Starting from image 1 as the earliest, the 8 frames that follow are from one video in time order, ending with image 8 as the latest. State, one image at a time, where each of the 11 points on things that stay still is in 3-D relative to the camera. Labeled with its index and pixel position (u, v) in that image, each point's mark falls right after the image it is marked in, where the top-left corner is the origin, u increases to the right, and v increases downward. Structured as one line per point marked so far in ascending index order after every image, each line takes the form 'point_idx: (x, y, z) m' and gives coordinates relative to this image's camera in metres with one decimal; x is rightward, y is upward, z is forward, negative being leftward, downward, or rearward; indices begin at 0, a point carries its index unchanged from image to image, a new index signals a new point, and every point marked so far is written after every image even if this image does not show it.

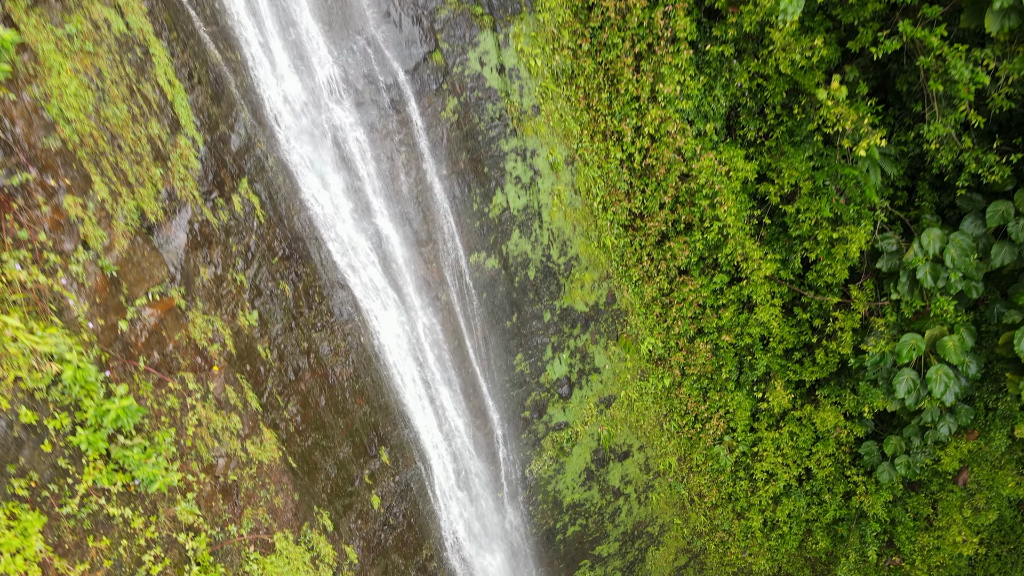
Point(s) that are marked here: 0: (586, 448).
0: (+1.3, -2.9, +9.7) m
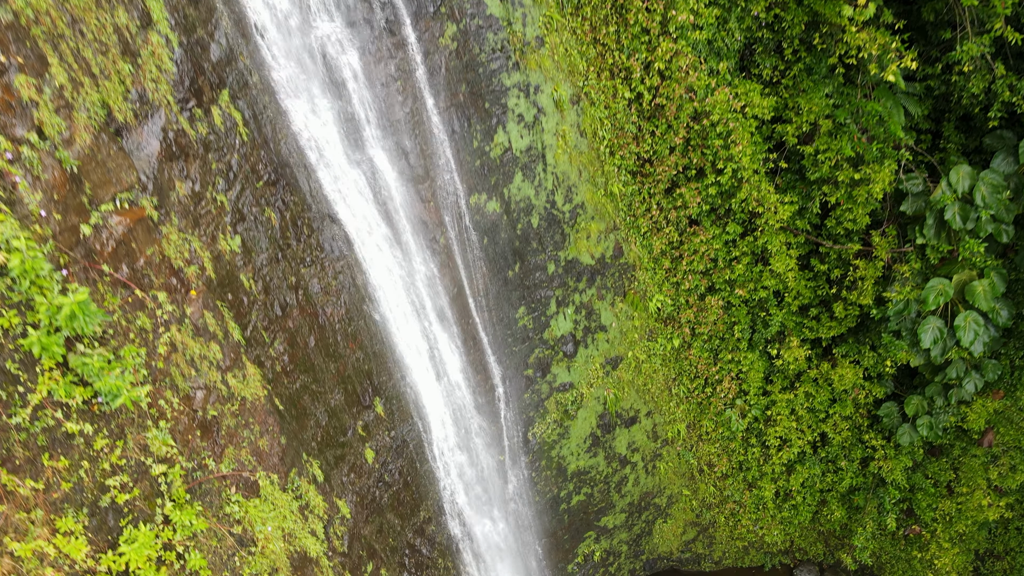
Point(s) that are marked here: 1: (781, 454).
0: (+1.4, -2.1, +9.3) m
1: (+4.8, -3.0, +9.8) m
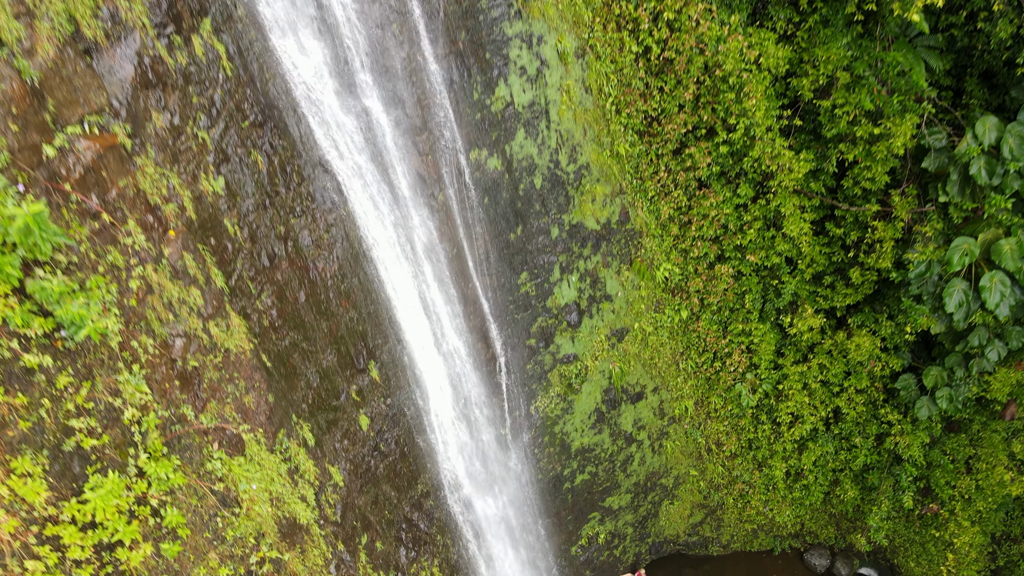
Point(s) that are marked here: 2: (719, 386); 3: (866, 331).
0: (+1.4, -1.6, +8.9) m
1: (+4.8, -2.5, +9.4) m
2: (+3.6, -1.7, +9.5) m
3: (+5.3, -0.6, +8.2) m
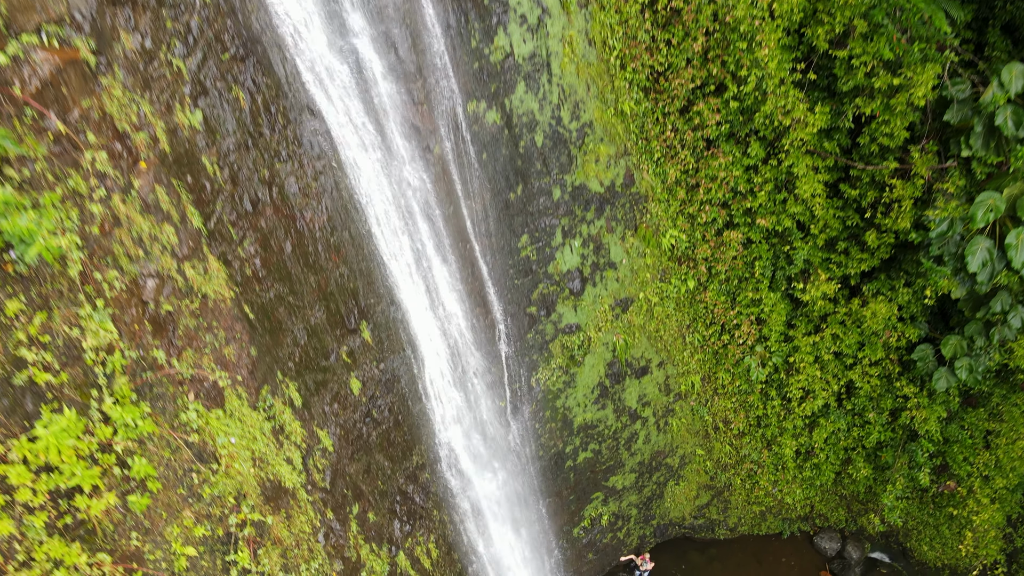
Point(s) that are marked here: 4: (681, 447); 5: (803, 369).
0: (+1.4, -1.1, +8.6) m
1: (+4.8, -2.0, +9.1) m
2: (+3.6, -1.2, +9.2) m
3: (+5.3, -0.1, +7.8) m
4: (+3.0, -2.9, +9.9) m
5: (+4.7, -1.3, +8.8) m
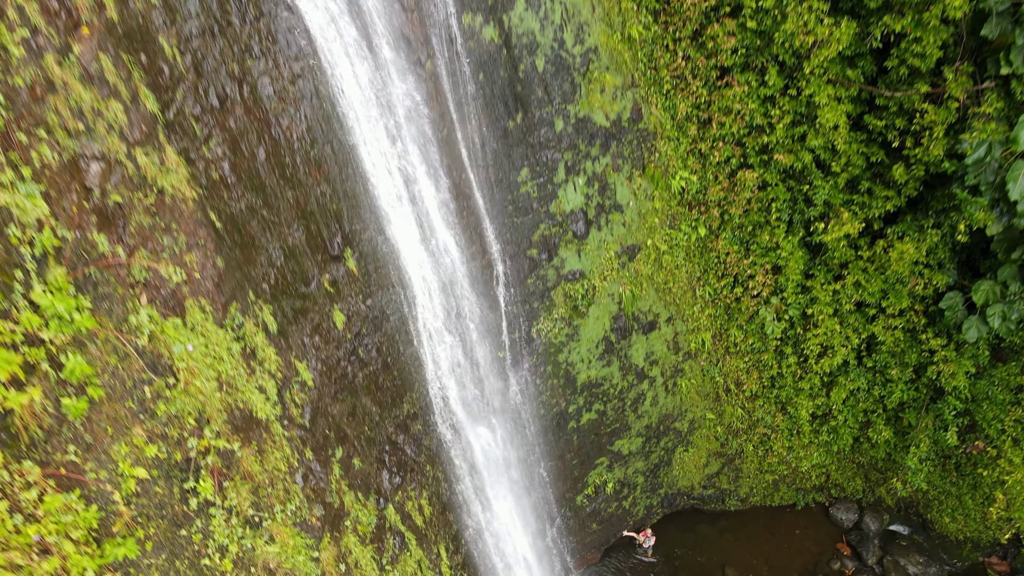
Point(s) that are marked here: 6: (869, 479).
0: (+1.4, -0.3, +8.1) m
1: (+4.8, -1.2, +8.5) m
2: (+3.6, -0.4, +8.6) m
3: (+5.3, +0.6, +7.3) m
4: (+3.0, -2.1, +9.3) m
5: (+4.7, -0.5, +8.2) m
6: (+6.4, -3.5, +9.8) m
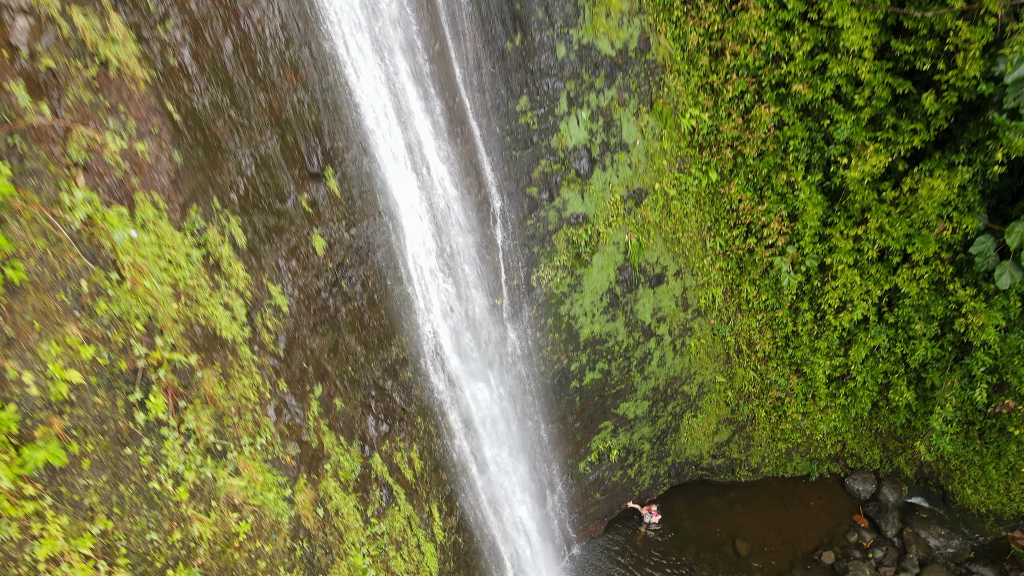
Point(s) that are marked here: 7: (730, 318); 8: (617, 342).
0: (+1.3, +0.4, +7.5) m
1: (+4.8, -0.5, +8.0) m
2: (+3.6, +0.3, +8.1) m
3: (+5.3, +1.4, +6.8) m
4: (+3.0, -1.4, +8.8) m
5: (+4.6, +0.2, +7.7) m
6: (+6.4, -2.7, +9.3) m
7: (+3.4, -0.5, +8.5) m
8: (+1.5, -0.8, +8.0) m
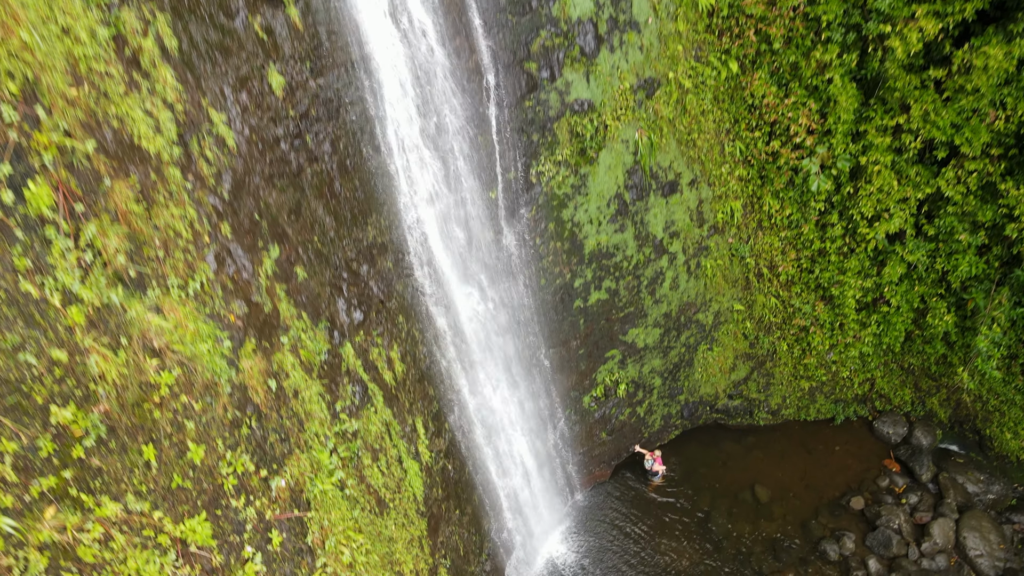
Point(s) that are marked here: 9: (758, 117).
0: (+1.3, +1.6, +6.7) m
1: (+4.8, +0.7, +7.2) m
2: (+3.5, +1.5, +7.3) m
3: (+5.2, +2.6, +6.0) m
4: (+3.0, -0.1, +8.0) m
5: (+4.6, +1.4, +6.9) m
6: (+6.3, -1.5, +8.5) m
7: (+3.4, +0.7, +7.7) m
8: (+1.5, +0.4, +7.2) m
9: (+3.2, +2.2, +7.0) m
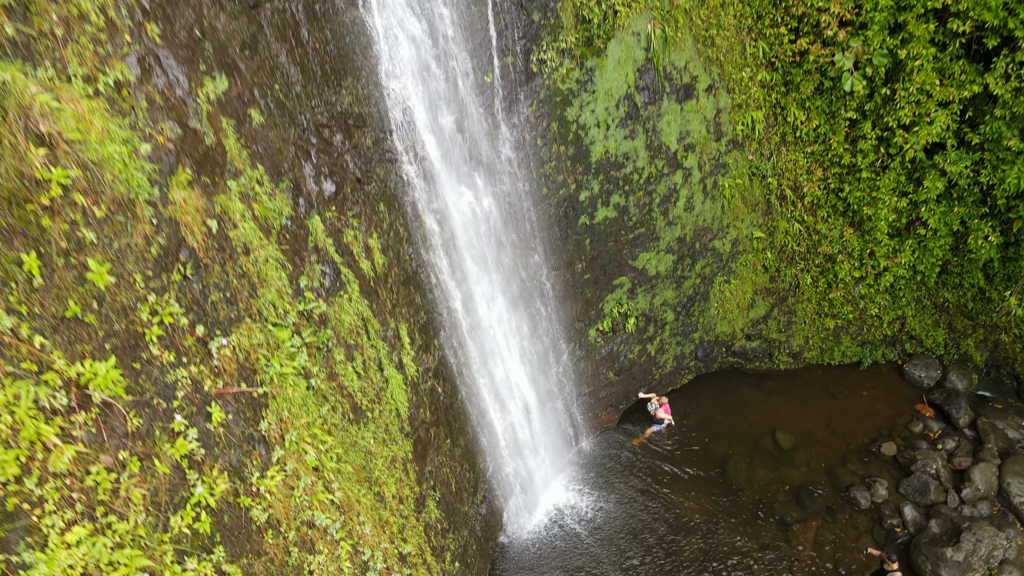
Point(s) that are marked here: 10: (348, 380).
0: (+1.3, +2.6, +6.0) m
1: (+4.7, +1.7, +6.5) m
2: (+3.5, +2.5, +6.6) m
3: (+5.2, +3.6, +5.2) m
4: (+3.0, +0.9, +7.3) m
5: (+4.6, +2.4, +6.2) m
6: (+6.3, -0.5, +7.8) m
7: (+3.3, +1.8, +7.0) m
8: (+1.5, +1.4, +6.5) m
9: (+3.1, +3.2, +6.3) m
10: (-1.2, -0.7, +4.1) m
